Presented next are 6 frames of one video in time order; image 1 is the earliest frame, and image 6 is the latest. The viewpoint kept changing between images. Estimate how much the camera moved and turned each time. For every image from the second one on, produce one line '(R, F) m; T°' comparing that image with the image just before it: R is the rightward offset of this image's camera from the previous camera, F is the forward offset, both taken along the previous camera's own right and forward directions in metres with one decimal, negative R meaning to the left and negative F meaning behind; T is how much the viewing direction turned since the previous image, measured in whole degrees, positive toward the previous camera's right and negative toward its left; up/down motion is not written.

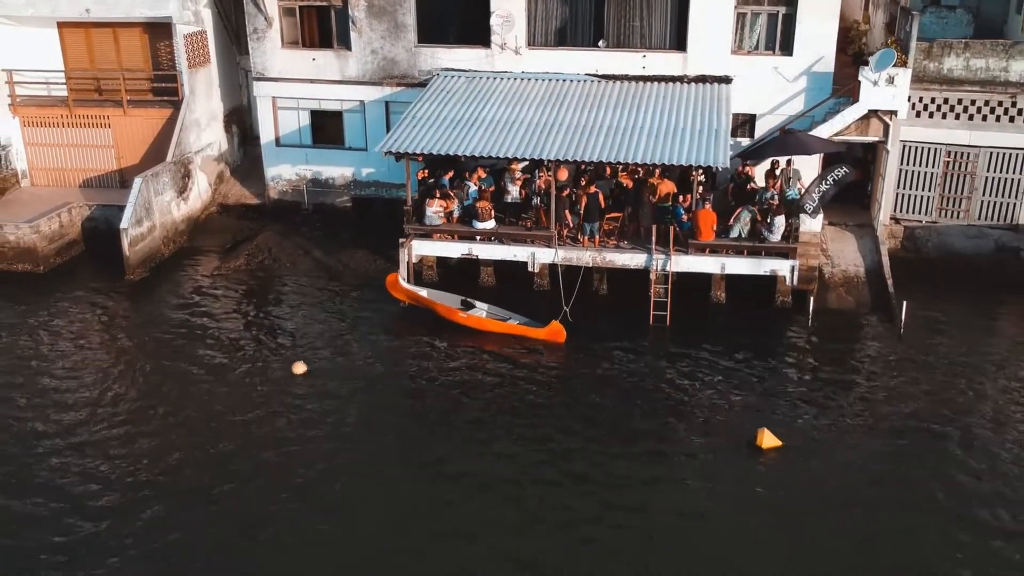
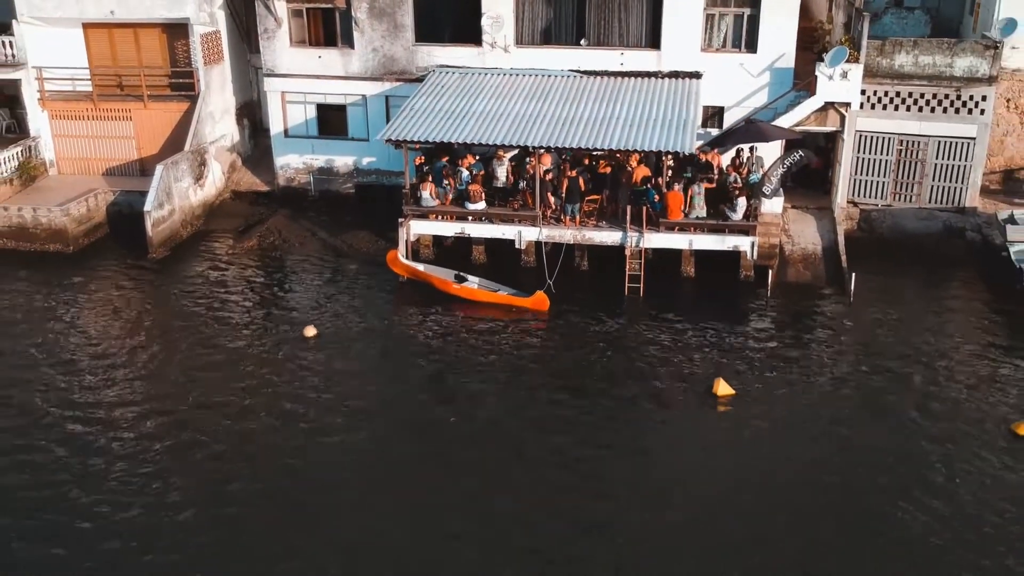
(+0.3, -2.4) m; 0°
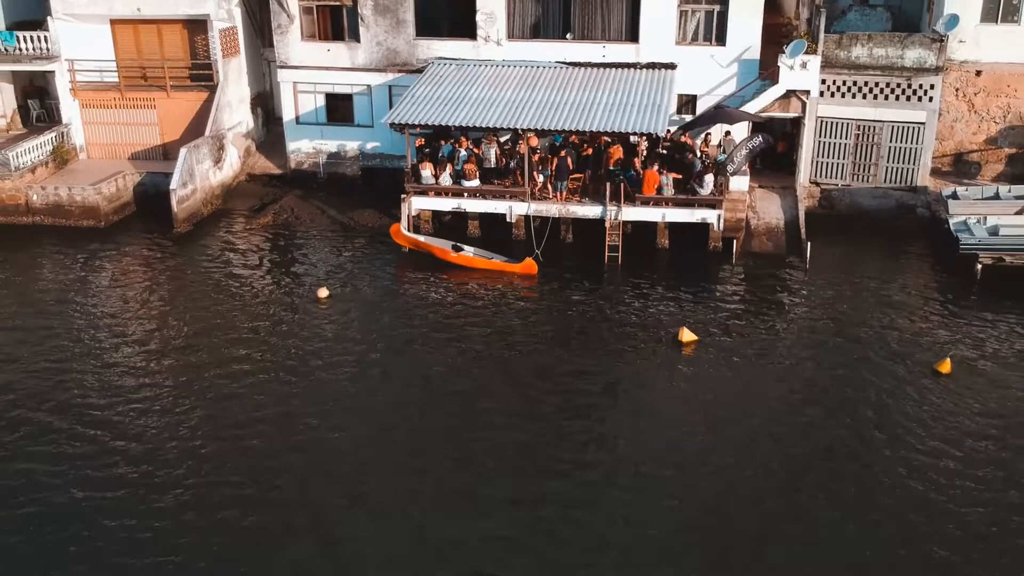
(+0.2, -2.8) m; 0°
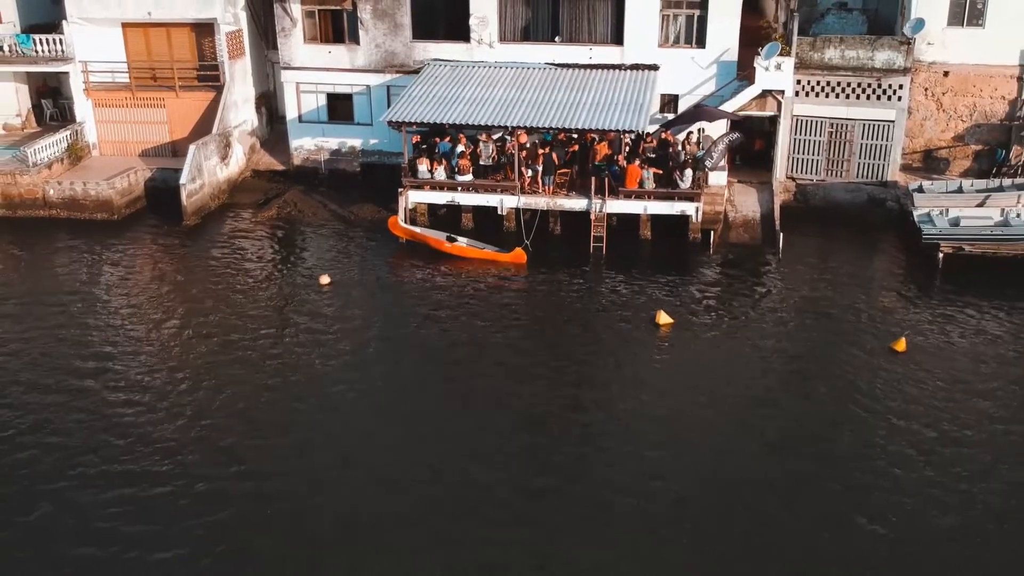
(+0.3, -1.7) m; 0°
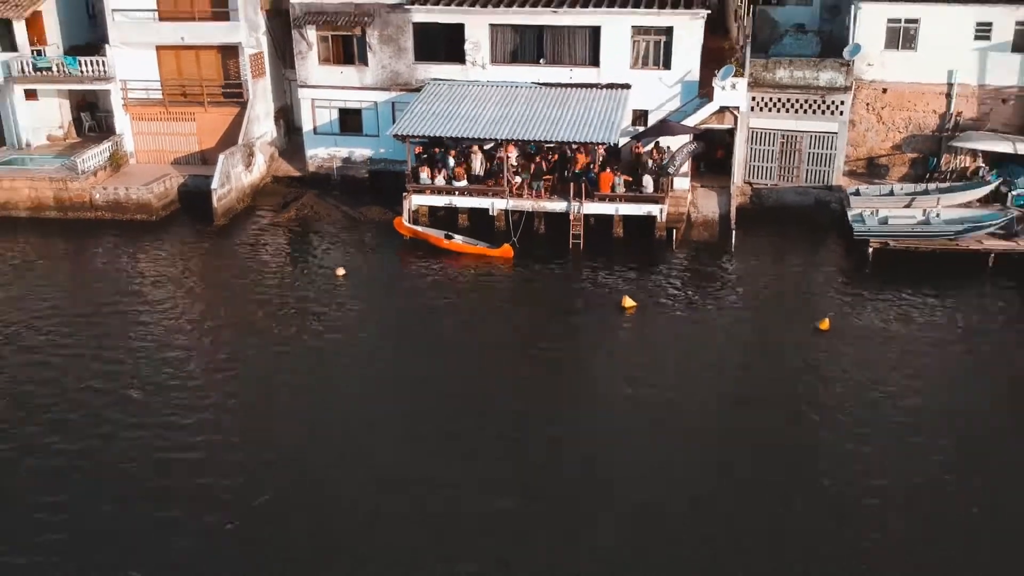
(+0.3, -4.5) m; 0°
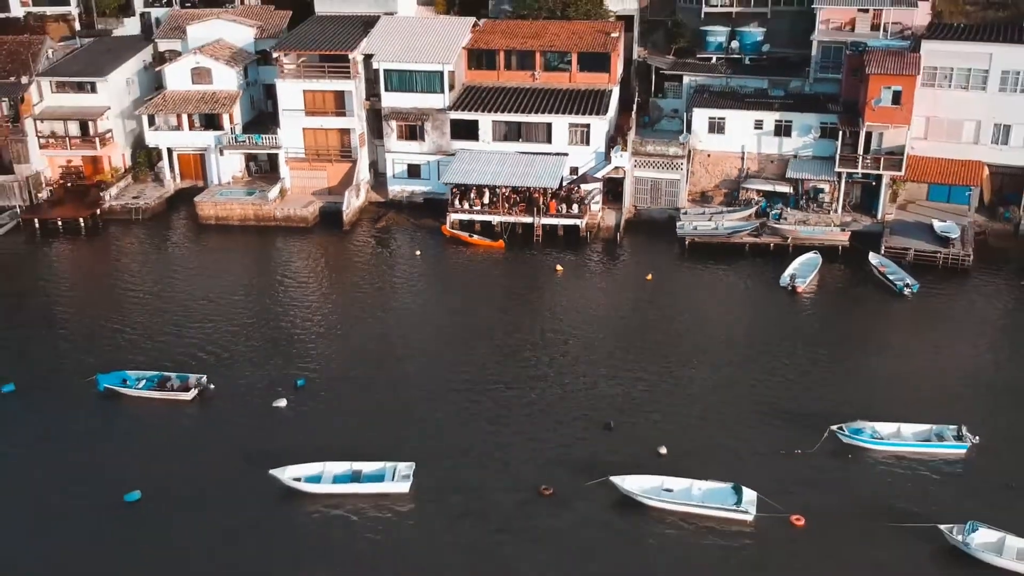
(+0.4, -31.1) m; 0°
